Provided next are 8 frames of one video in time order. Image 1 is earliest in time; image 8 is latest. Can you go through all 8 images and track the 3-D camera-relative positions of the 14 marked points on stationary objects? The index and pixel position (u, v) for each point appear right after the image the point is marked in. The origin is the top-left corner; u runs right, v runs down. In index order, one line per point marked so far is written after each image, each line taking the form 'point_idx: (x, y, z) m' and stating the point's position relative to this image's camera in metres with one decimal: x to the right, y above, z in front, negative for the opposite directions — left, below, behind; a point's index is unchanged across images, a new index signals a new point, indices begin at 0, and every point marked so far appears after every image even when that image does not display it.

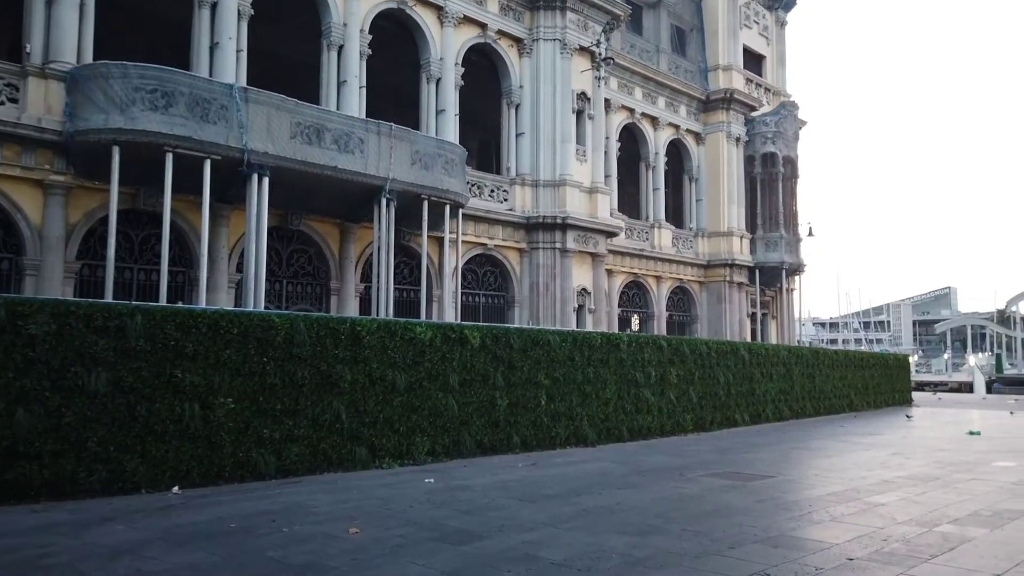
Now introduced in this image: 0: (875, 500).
0: (+4.7, -2.8, +9.8) m
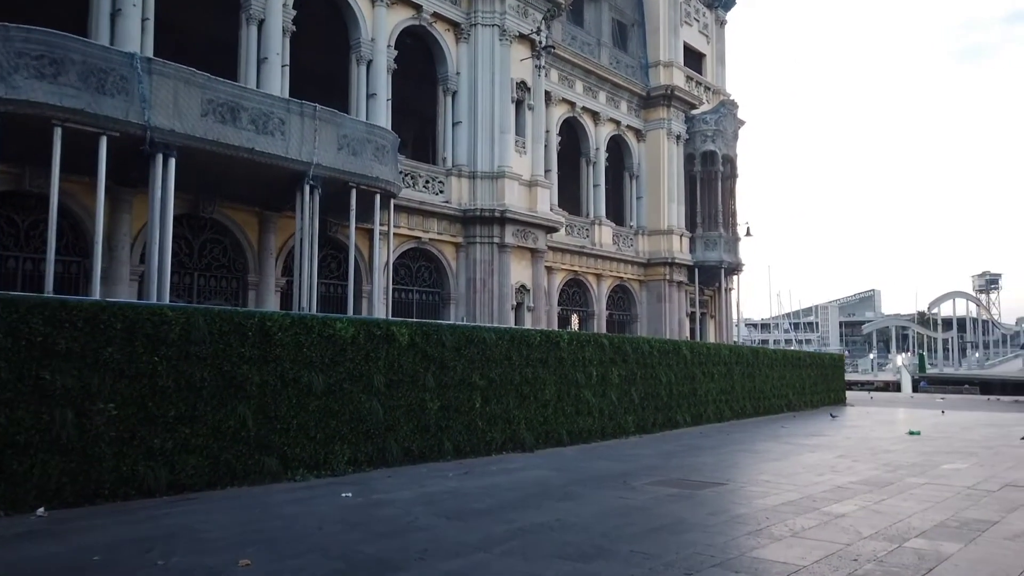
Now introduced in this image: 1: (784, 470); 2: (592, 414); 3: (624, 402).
0: (+3.9, -2.7, +9.1) m
1: (+4.6, -3.1, +12.8) m
2: (+1.8, -2.8, +17.0) m
3: (+2.7, -2.8, +18.2) m
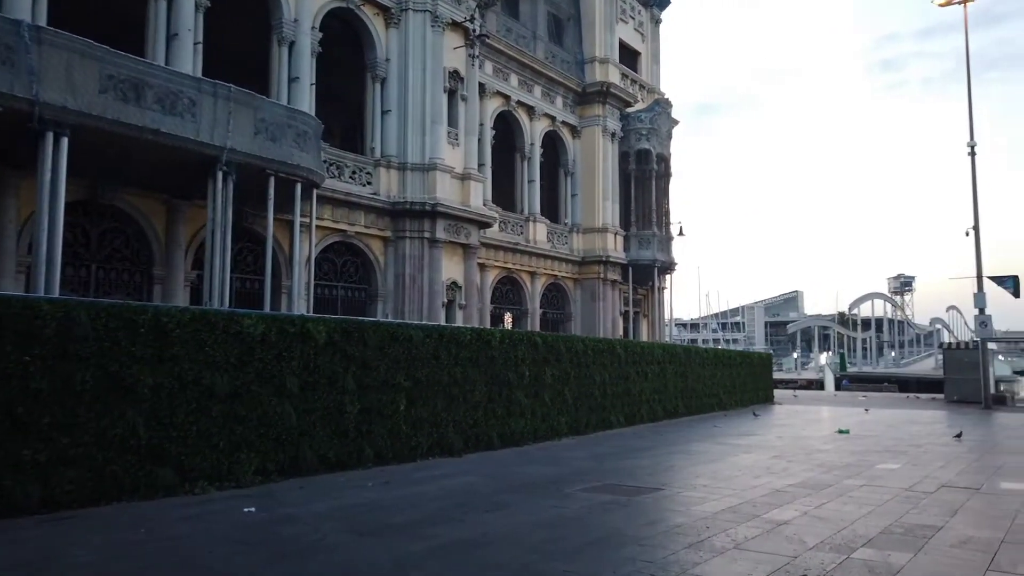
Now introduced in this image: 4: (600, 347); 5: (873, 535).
0: (+3.0, -2.6, +8.6) m
1: (+3.4, -3.0, +12.4) m
2: (+0.3, -2.7, +16.3) m
3: (+1.1, -2.7, +17.6) m
4: (+2.3, -1.5, +19.6) m
5: (+3.7, -2.5, +7.7) m
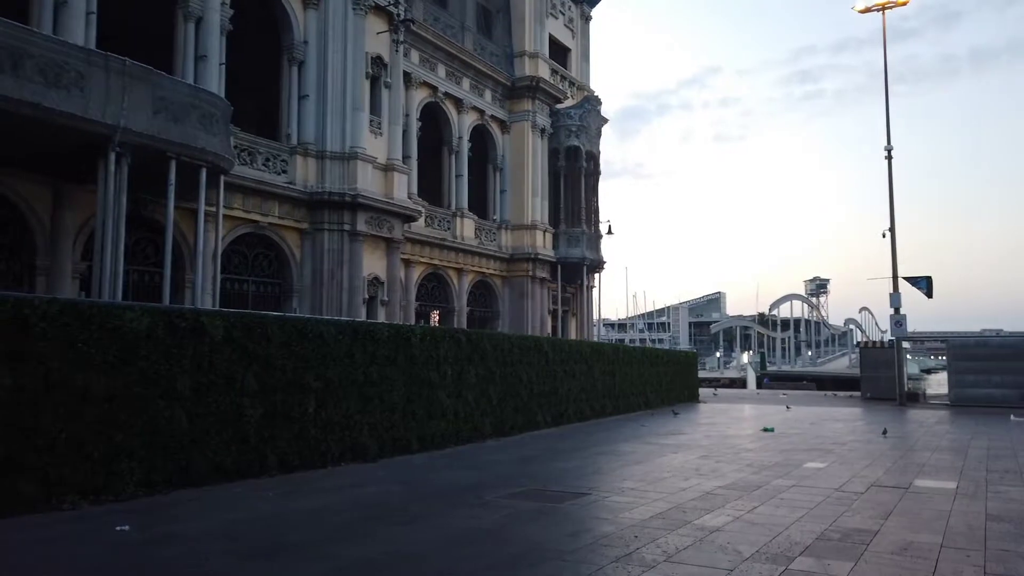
0: (+2.1, -2.5, +8.0) m
1: (+2.2, -2.9, +11.9) m
2: (-1.3, -2.6, +15.5) m
3: (-0.7, -2.6, +16.9) m
4: (+0.4, -1.4, +19.0) m
5: (+2.9, -2.4, +7.3) m
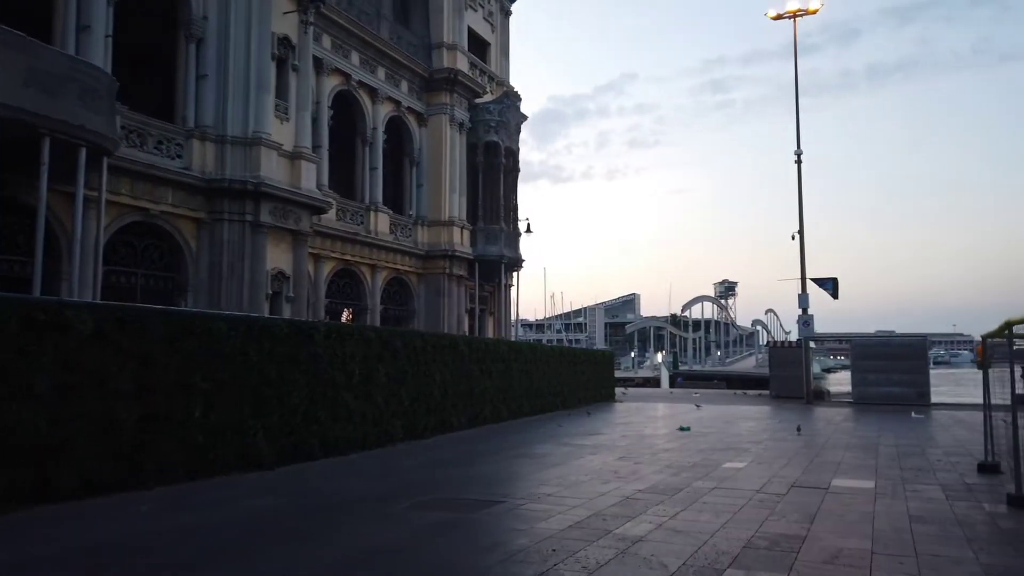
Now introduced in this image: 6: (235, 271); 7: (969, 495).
0: (+1.2, -2.4, +7.5) m
1: (+0.8, -2.8, +11.3) m
2: (-3.0, -2.5, +14.5) m
3: (-2.5, -2.5, +15.9) m
4: (-1.7, -1.3, +18.2) m
5: (+2.0, -2.4, +6.8) m
6: (-7.1, +0.4, +19.5) m
7: (+6.0, -2.7, +9.9) m
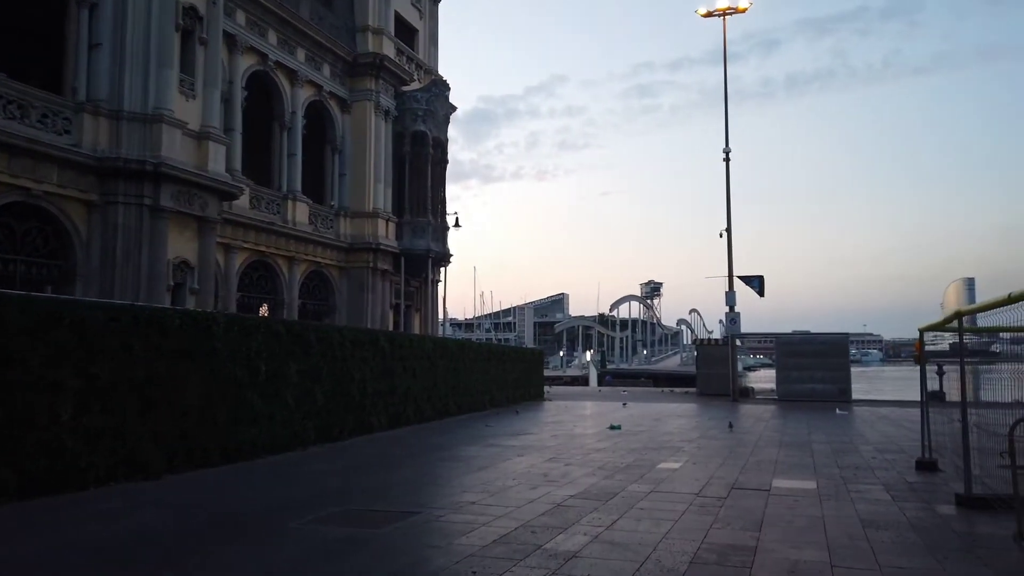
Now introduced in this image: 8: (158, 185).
0: (+0.4, -2.3, +6.6) m
1: (-0.3, -2.7, +10.3) m
2: (-4.4, -2.3, +13.2) m
3: (-4.0, -2.3, +14.6) m
4: (-3.4, -1.1, +16.9) m
5: (+1.4, -2.2, +6.0) m
6: (-8.9, +0.7, +17.8) m
7: (+5.0, -2.6, +9.4) m
8: (-8.5, +2.5, +18.2) m
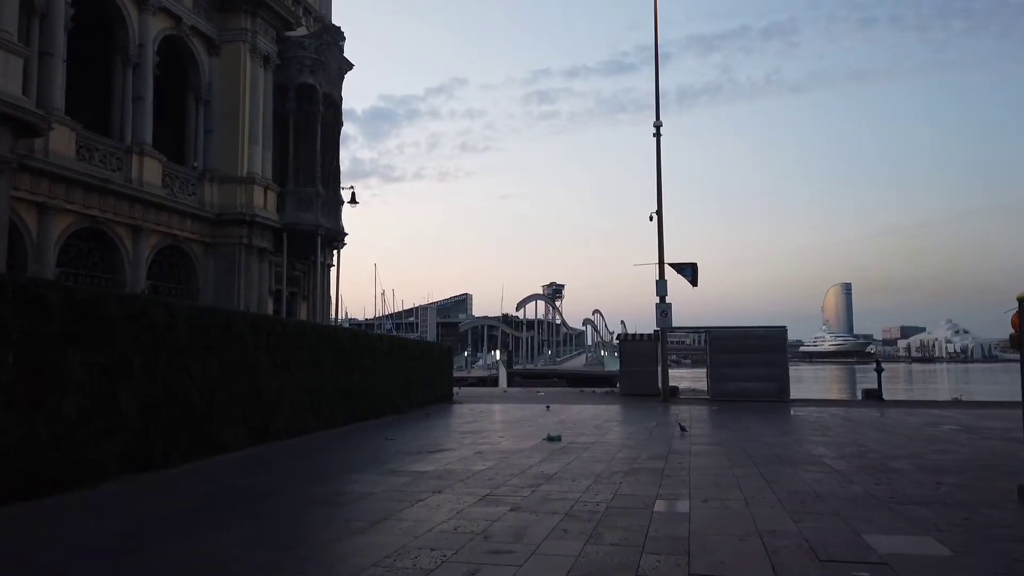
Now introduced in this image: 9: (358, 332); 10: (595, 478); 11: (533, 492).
0: (+0.3, -1.7, +2.1) m
1: (-0.9, -2.1, +5.8) m
2: (-5.4, -1.7, +8.1) m
3: (-5.2, -1.6, +9.6) m
4: (-4.9, -0.5, +11.9) m
5: (+1.3, -1.6, +1.6) m
6: (-10.4, +1.3, +12.0) m
7: (+4.4, -2.0, +5.6) m
8: (-10.1, +3.1, +12.5) m
9: (-3.9, -1.1, +18.8) m
10: (+1.0, -2.4, +9.7) m
11: (+0.2, -2.3, +8.7) m
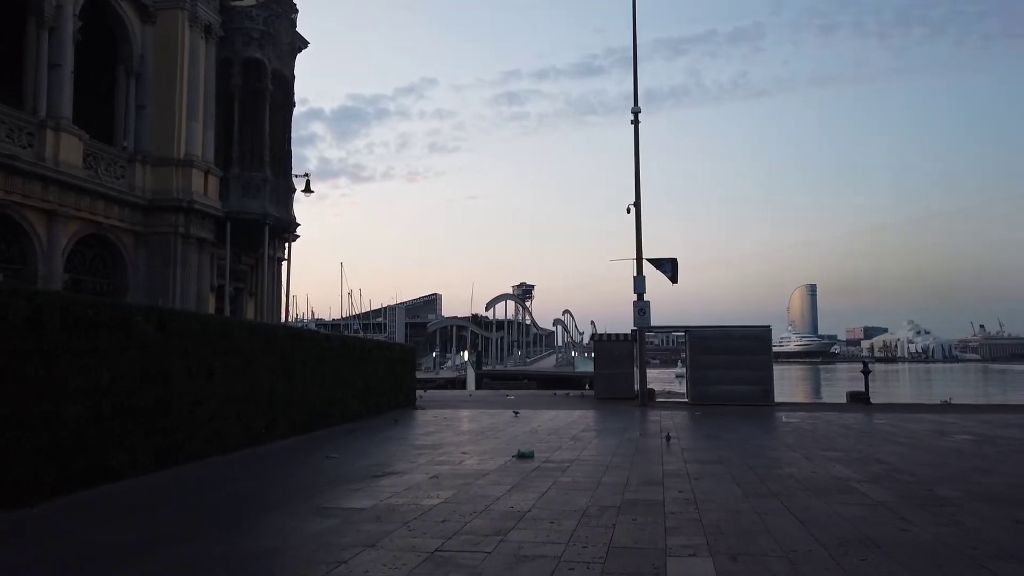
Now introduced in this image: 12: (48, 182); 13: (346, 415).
0: (+0.2, -1.5, 0.0) m
1: (-1.1, -1.9, +3.6) m
2: (-5.7, -1.5, +5.7) m
3: (-5.6, -1.5, +7.2) m
4: (-5.3, -0.4, +9.6) m
5: (+1.2, -1.5, -0.5) m
6: (-10.9, +1.5, +9.5) m
7: (+4.2, -1.9, +3.6) m
8: (-10.5, +3.3, +10.0) m
9: (-4.6, -1.0, +16.5) m
10: (+0.7, -2.3, +7.5) m
11: (-0.1, -2.2, +6.5) m
12: (-11.3, +2.5, +18.5) m
13: (-4.2, -3.3, +19.6) m
